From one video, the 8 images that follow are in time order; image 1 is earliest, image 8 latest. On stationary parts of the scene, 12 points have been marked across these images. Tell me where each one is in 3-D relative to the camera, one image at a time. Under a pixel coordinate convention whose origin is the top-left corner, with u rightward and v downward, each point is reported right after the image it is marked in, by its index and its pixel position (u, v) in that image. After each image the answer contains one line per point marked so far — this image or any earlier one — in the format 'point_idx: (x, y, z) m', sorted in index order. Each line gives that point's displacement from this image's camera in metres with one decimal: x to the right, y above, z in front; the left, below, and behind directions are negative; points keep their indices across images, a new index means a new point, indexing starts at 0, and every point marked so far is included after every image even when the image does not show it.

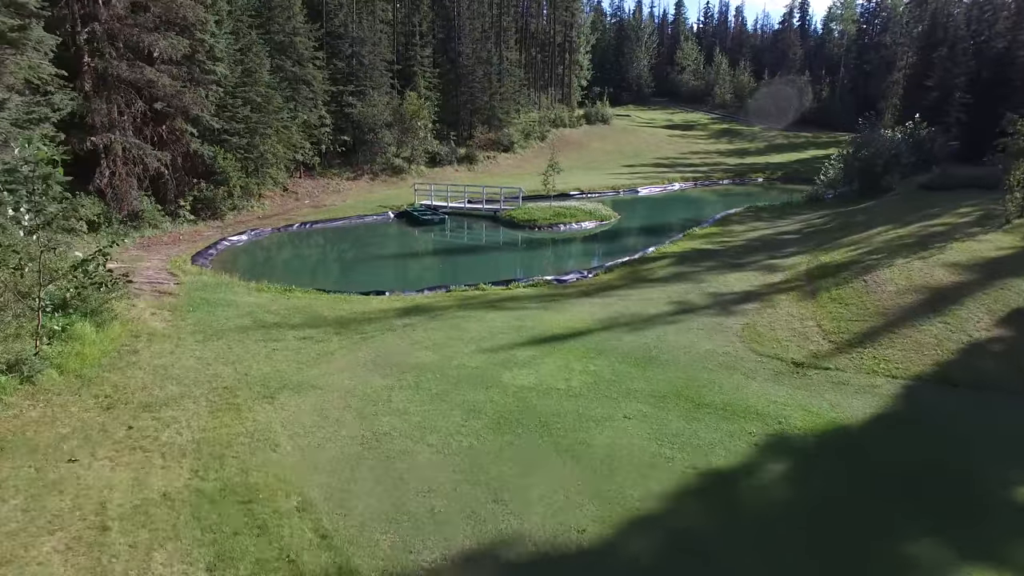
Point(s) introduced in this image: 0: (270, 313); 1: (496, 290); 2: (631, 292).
0: (-5.0, -0.5, +13.8) m
1: (-0.4, -0.1, +16.6) m
2: (+3.0, -0.1, +16.5) m
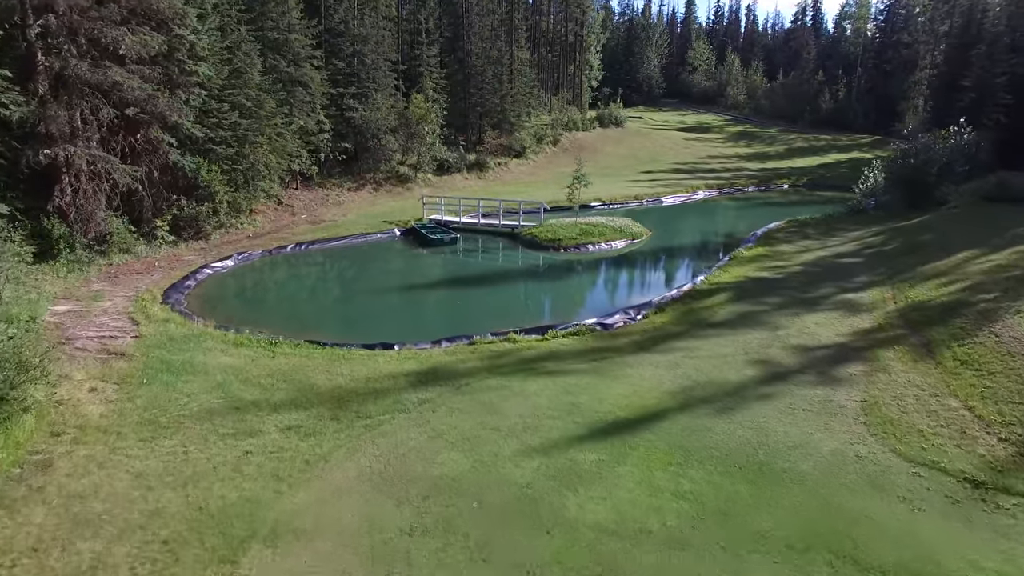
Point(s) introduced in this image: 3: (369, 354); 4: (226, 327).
0: (-4.3, -1.6, +10.7) m
1: (+0.4, -1.2, +13.5) m
2: (+3.7, -1.2, +13.5) m
3: (-2.7, -1.3, +12.6) m
4: (-6.1, -0.9, +14.1) m
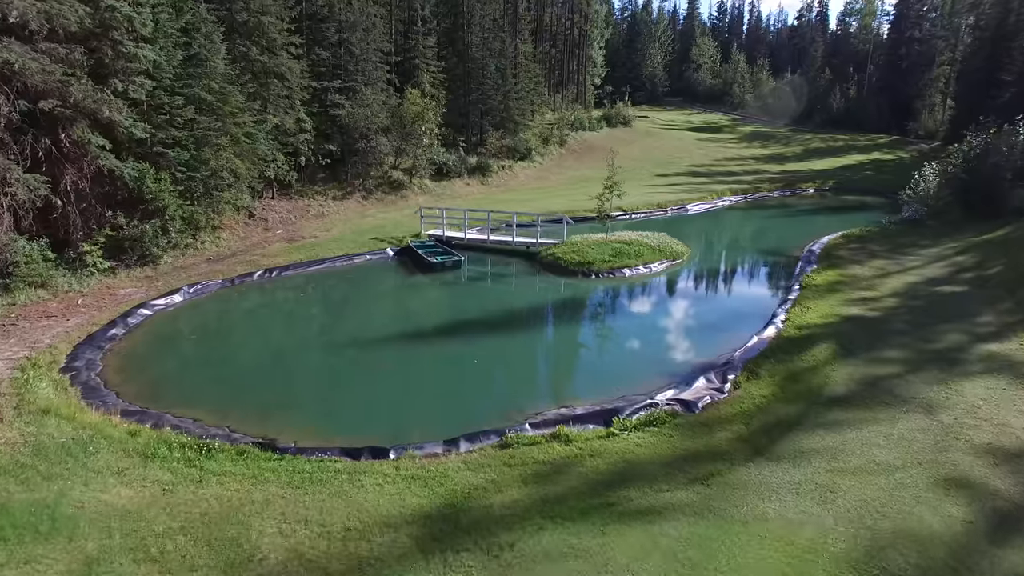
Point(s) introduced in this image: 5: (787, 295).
0: (-3.5, -2.6, +6.3) m
1: (+1.1, -2.2, +9.1) m
2: (+4.5, -2.2, +9.1) m
3: (-2.0, -2.3, +8.2) m
4: (-5.4, -1.9, +9.6) m
5: (+7.7, -0.3, +18.7) m
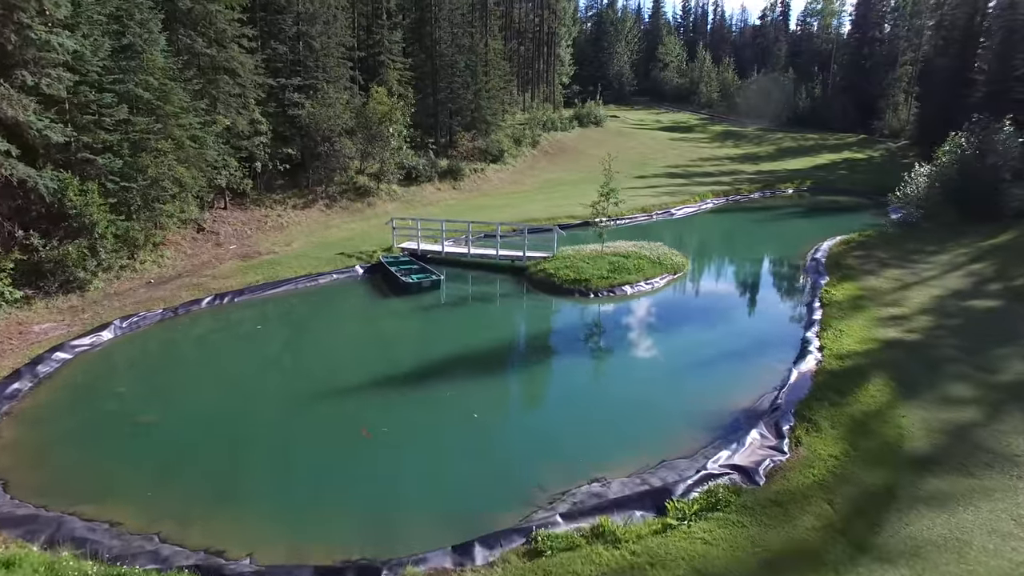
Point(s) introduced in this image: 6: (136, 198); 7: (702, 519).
0: (-3.0, -3.2, +3.8) m
1: (+1.4, -2.7, +6.9) m
2: (+4.8, -2.6, +7.1) m
3: (-1.6, -2.9, +5.8) m
4: (-5.1, -2.6, +7.1) m
5: (+7.5, -0.7, +16.9) m
6: (-10.0, +2.4, +17.5) m
7: (+2.2, -2.6, +7.6) m
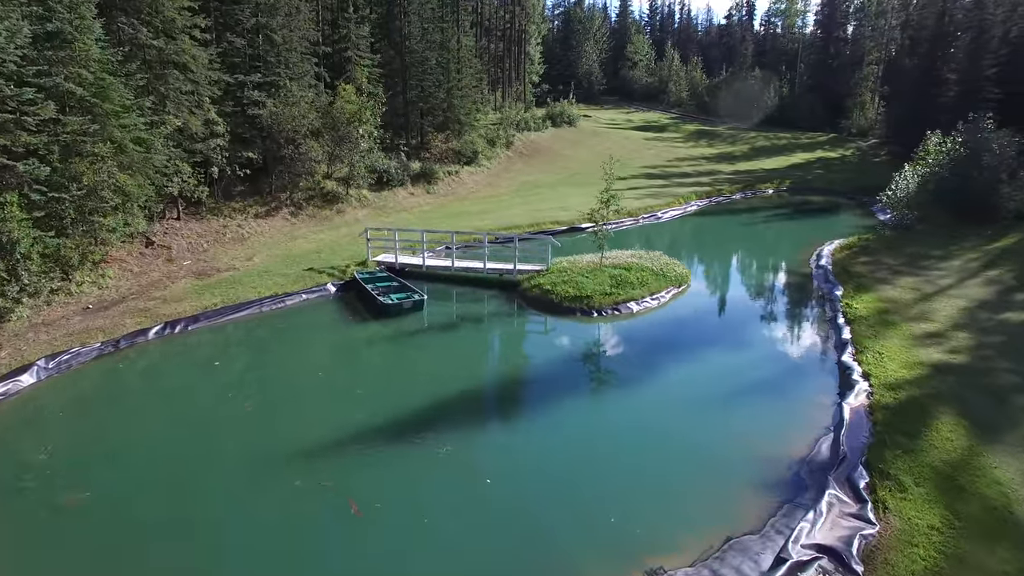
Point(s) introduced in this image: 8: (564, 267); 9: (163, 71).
0: (-2.4, -3.7, +1.8) m
1: (+1.9, -3.1, +5.1) m
2: (+5.2, -3.0, +5.4) m
3: (-1.1, -3.4, +3.8) m
4: (-4.6, -3.1, +5.0) m
5: (+7.4, -1.1, +15.3) m
6: (-10.1, +1.8, +15.1) m
7: (+2.6, -3.0, +5.8) m
8: (+1.4, +0.6, +18.3) m
9: (-10.4, +6.5, +19.8) m
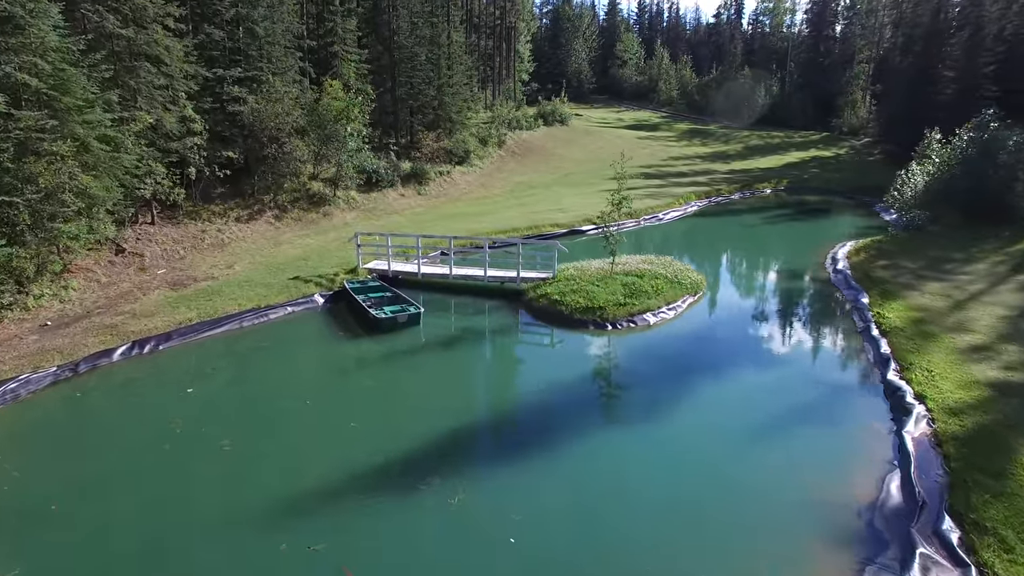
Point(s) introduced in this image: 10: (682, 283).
0: (-2.0, -4.0, +0.3) m
1: (+2.2, -3.4, +3.8) m
2: (+5.6, -3.2, +4.2) m
3: (-0.7, -3.6, +2.4) m
4: (-4.2, -3.4, +3.5) m
5: (+7.6, -1.3, +14.1) m
6: (-10.0, +1.5, +13.5) m
7: (+2.9, -3.3, +4.5) m
8: (+1.5, +0.4, +16.9) m
9: (-10.4, +6.2, +18.2) m
10: (+4.4, +0.1, +17.2) m
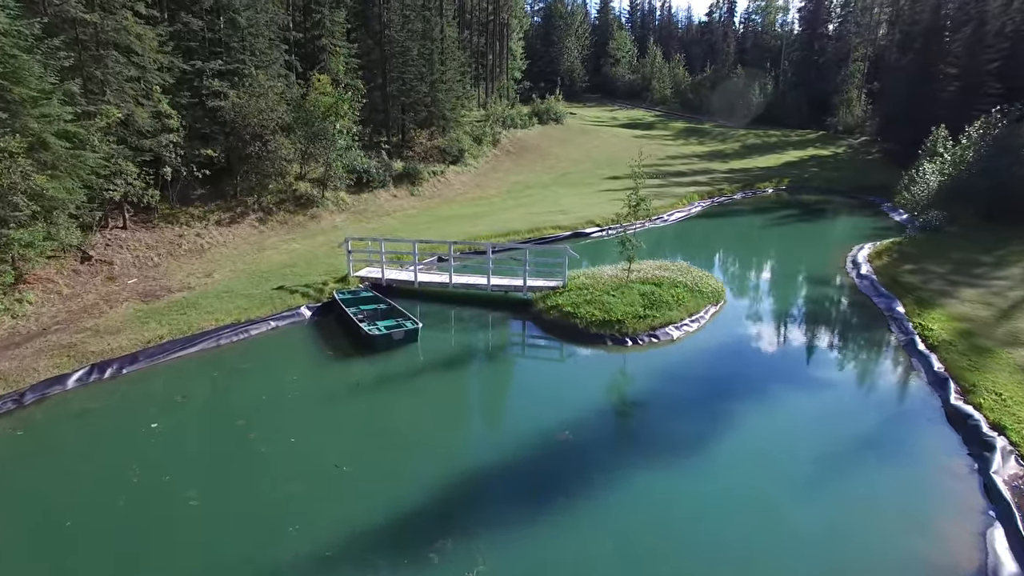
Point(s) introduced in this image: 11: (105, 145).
0: (-1.5, -4.2, -1.2) m
1: (+2.6, -3.6, +2.3) m
2: (+5.9, -3.4, +2.8) m
3: (-0.3, -3.8, +0.9) m
4: (-3.9, -3.6, +1.9) m
5: (+7.8, -1.5, +12.7) m
6: (-9.8, +1.2, +11.9) m
7: (+3.3, -3.5, +3.0) m
8: (+1.7, +0.1, +15.5) m
9: (-10.3, +5.9, +16.6) m
10: (+4.6, -0.1, +15.8) m
11: (-10.0, +3.5, +16.2) m
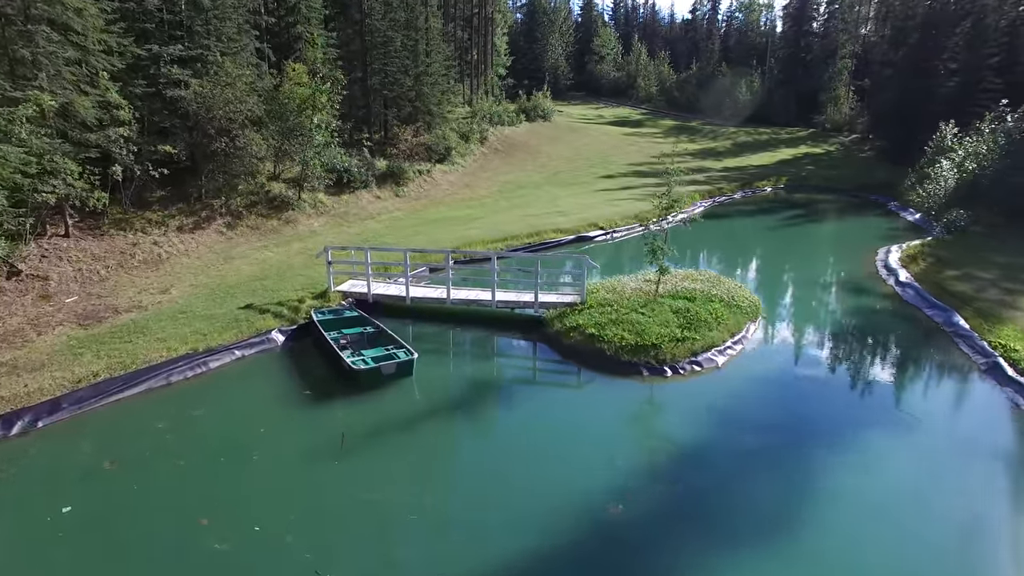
0: (-0.8, -4.5, -3.5) m
1: (+3.2, -3.9, +0.1) m
2: (+6.5, -3.7, +0.7) m
3: (+0.3, -4.2, -1.3) m
4: (-3.2, -4.0, -0.4) m
5: (+8.1, -1.7, +10.7) m
6: (-9.5, +0.8, +9.3) m
7: (+3.9, -3.8, +0.9) m
8: (+1.9, -0.2, +13.3) m
9: (-10.2, +5.5, +14.0) m
10: (+4.8, -0.4, +13.7) m
11: (-9.8, +3.1, +13.6) m
